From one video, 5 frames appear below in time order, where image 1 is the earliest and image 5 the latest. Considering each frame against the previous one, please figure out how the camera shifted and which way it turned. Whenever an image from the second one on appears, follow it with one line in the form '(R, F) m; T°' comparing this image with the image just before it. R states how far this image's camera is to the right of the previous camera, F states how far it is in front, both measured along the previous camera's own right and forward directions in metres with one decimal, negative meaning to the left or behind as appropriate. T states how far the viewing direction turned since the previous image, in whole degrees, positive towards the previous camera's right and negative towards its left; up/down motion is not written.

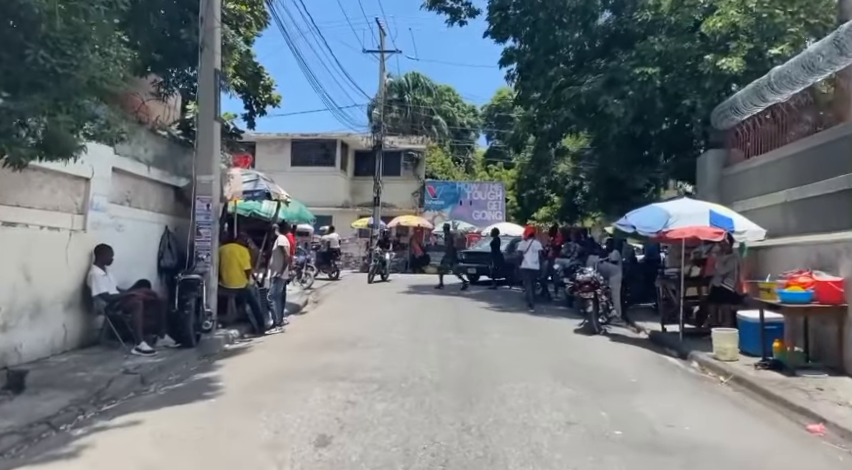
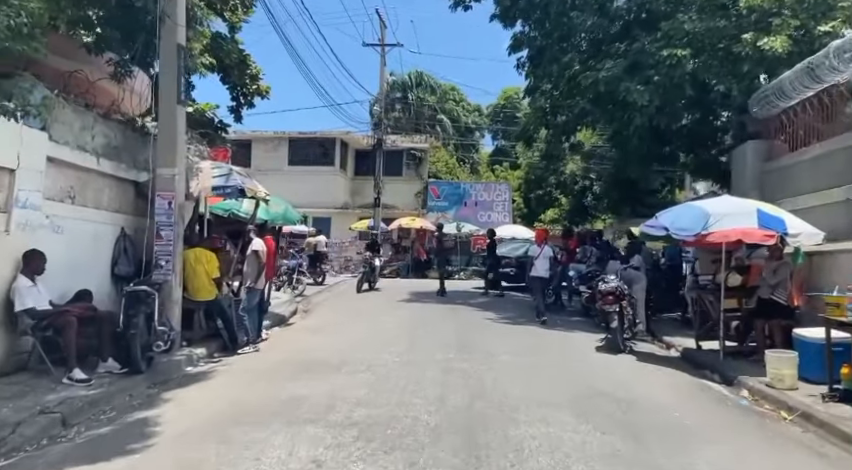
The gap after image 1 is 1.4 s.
(+0.1, +1.5) m; 0°
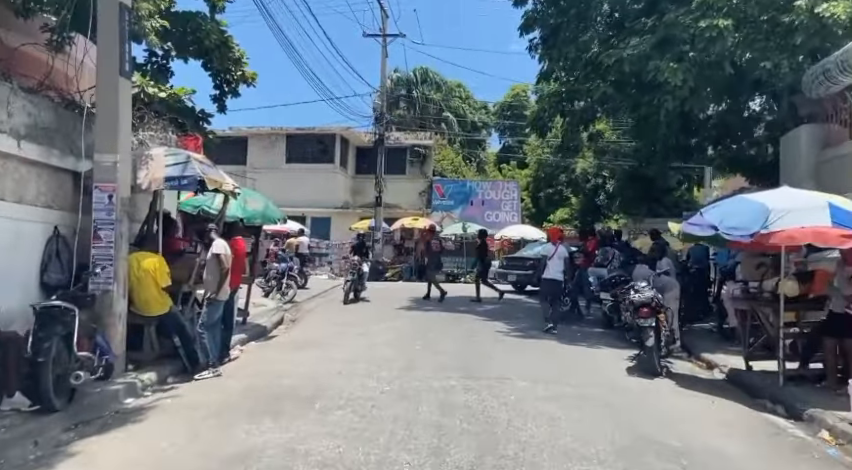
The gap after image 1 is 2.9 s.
(+0.1, +1.6) m; -1°
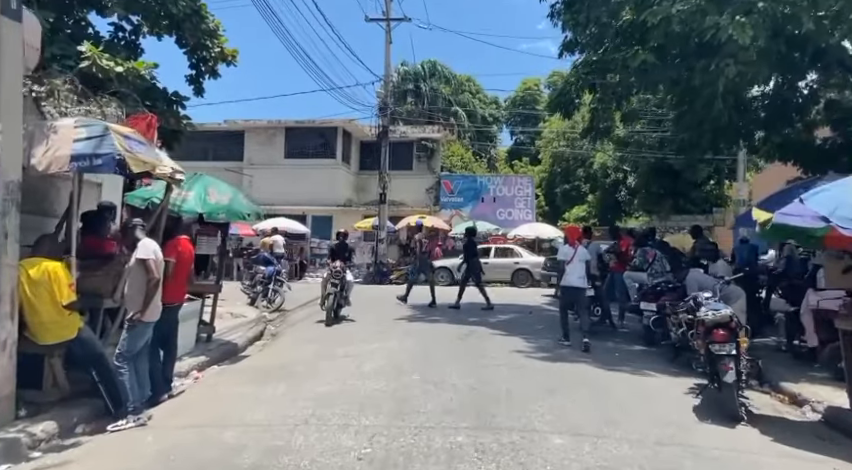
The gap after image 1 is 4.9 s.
(+0.1, +2.1) m; -1°
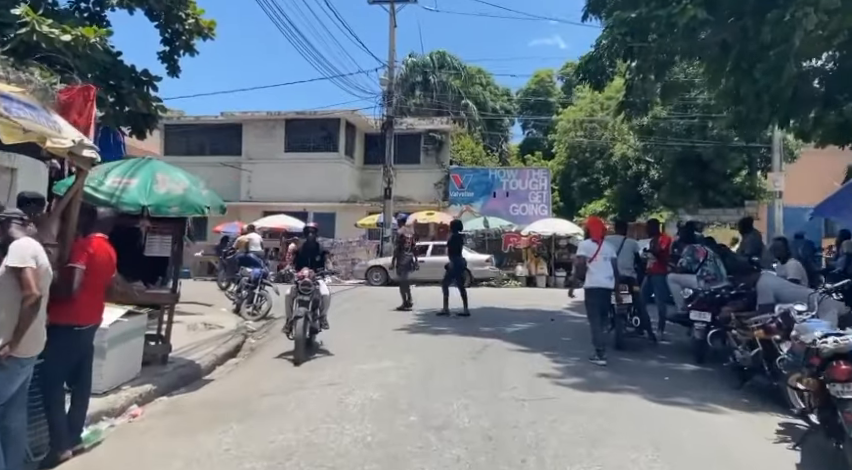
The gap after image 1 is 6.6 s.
(+0.1, +1.8) m; -1°
